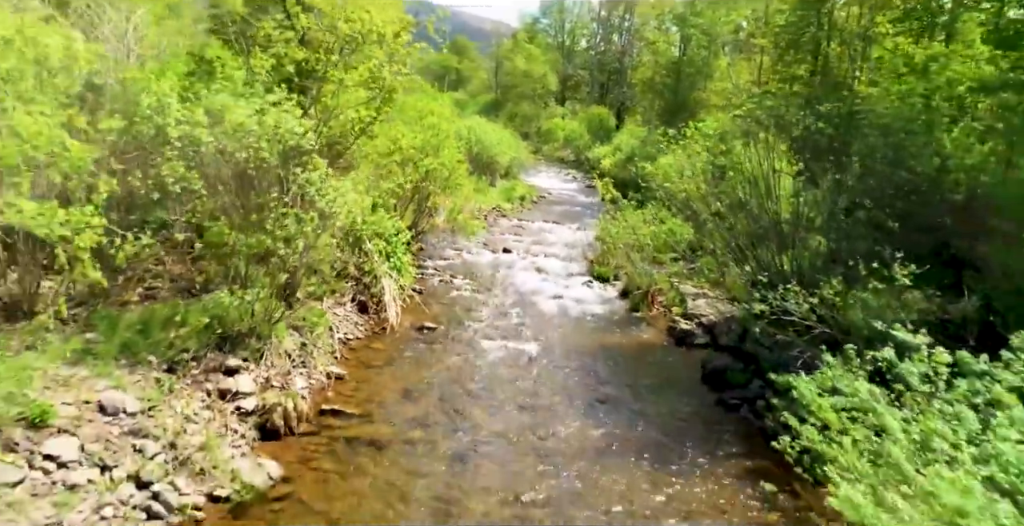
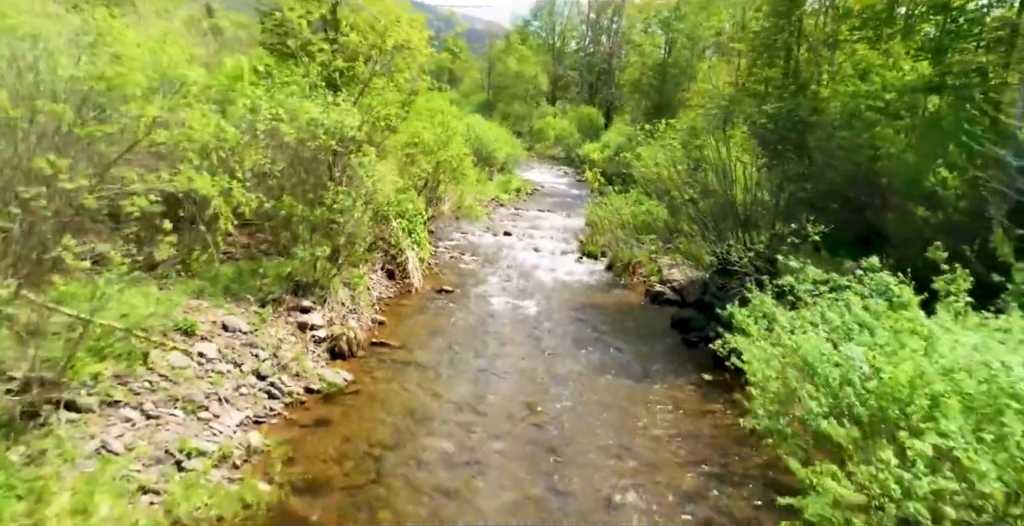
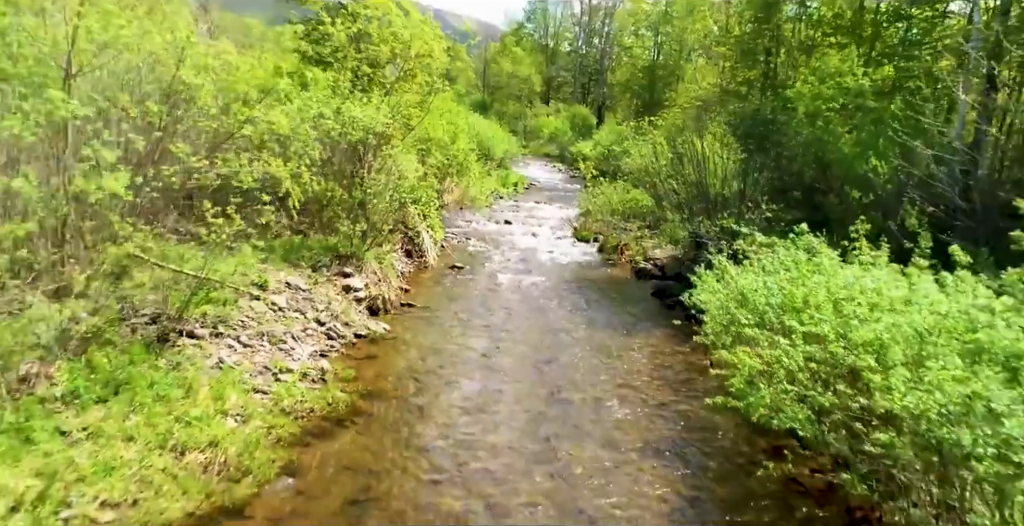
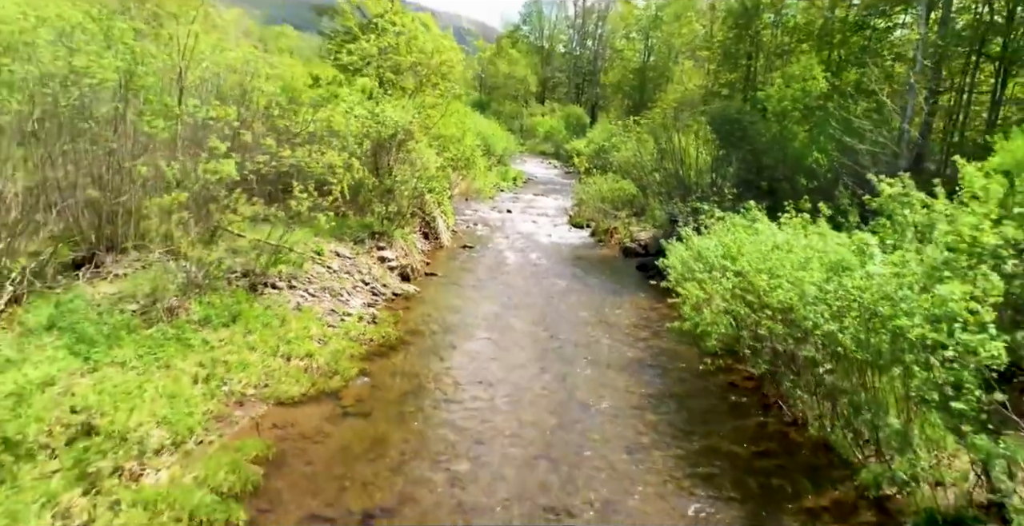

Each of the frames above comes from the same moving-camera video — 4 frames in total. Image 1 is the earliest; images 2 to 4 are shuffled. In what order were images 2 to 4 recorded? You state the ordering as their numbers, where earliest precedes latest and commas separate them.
2, 3, 4
